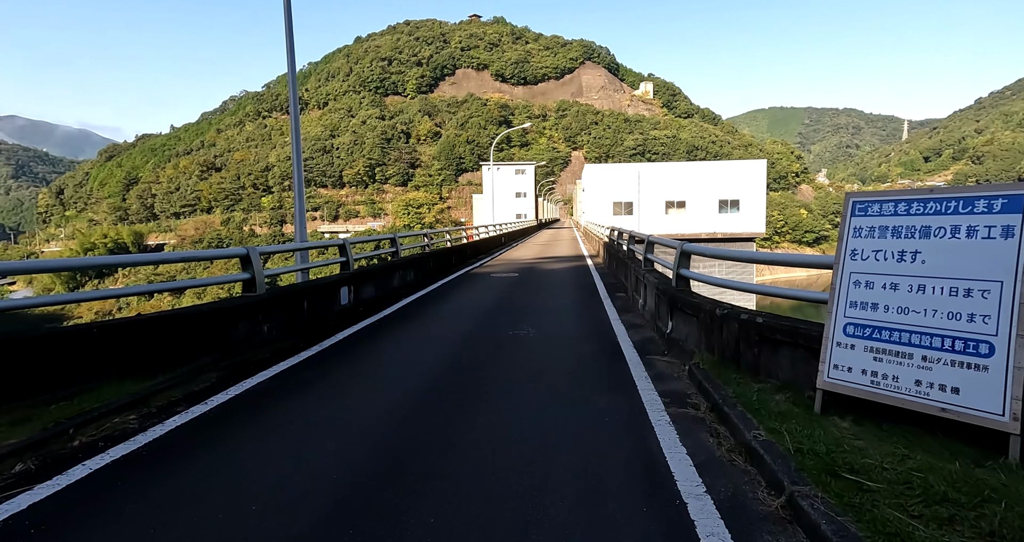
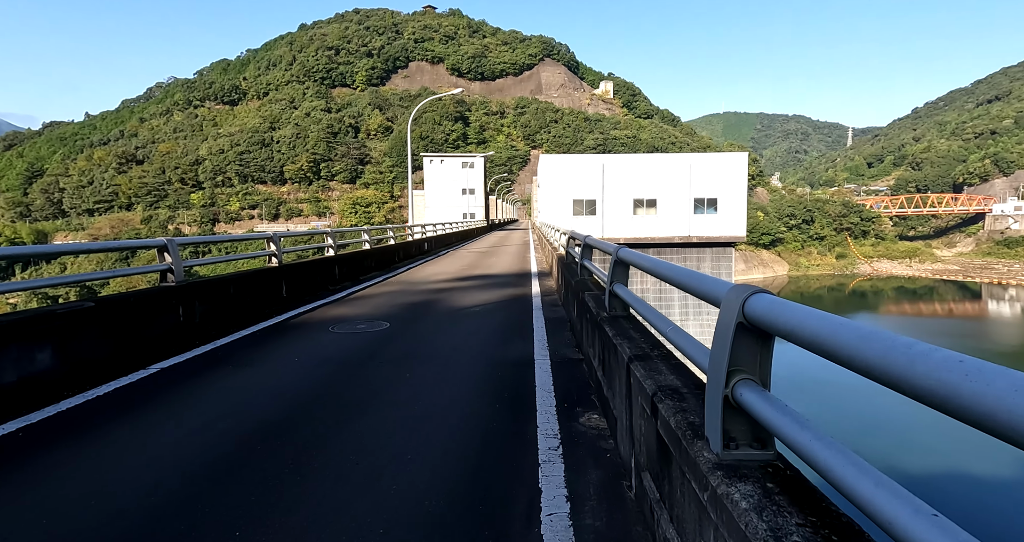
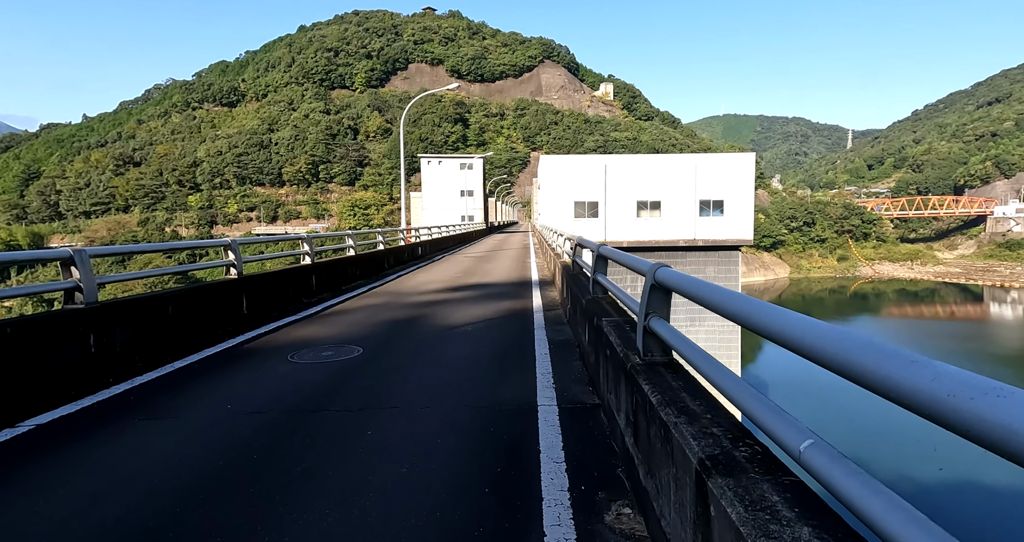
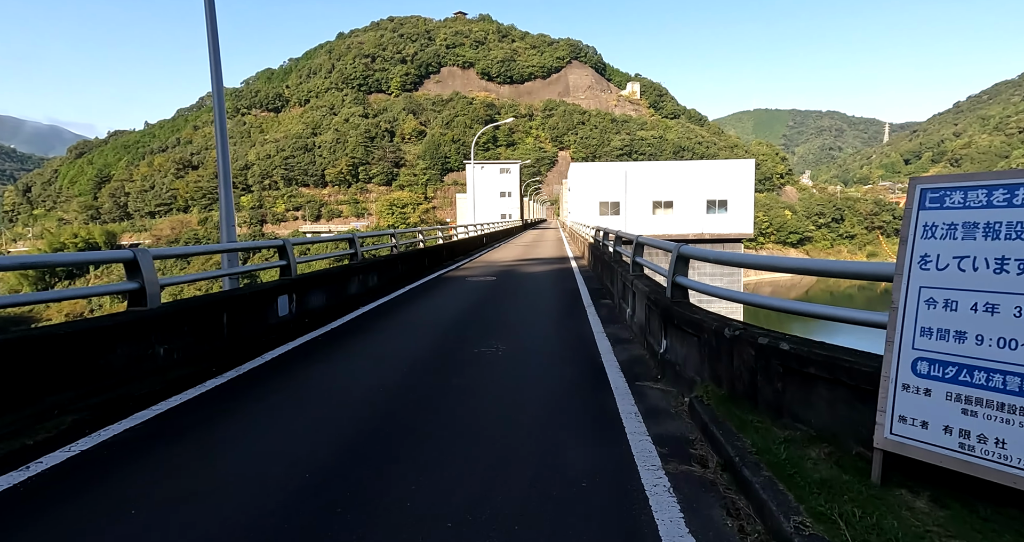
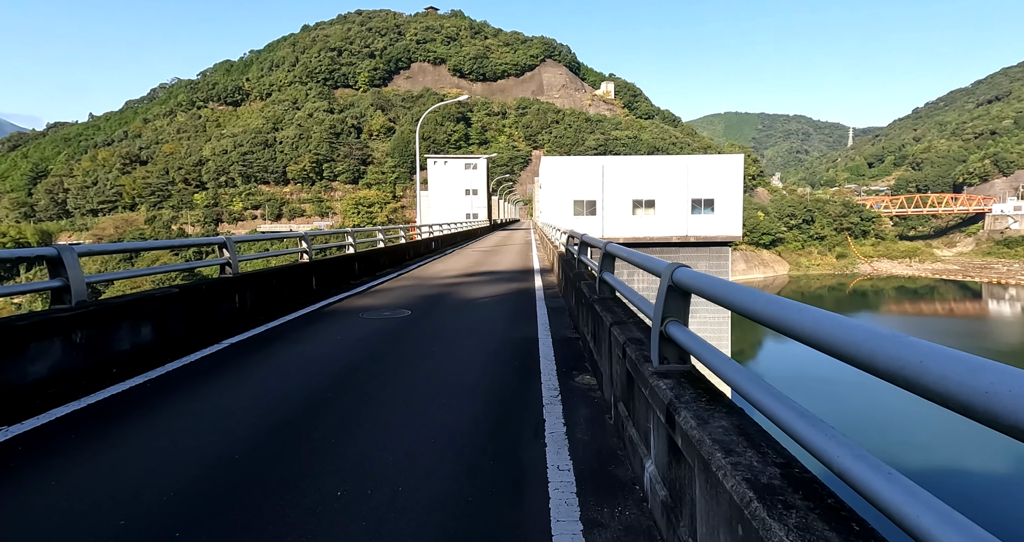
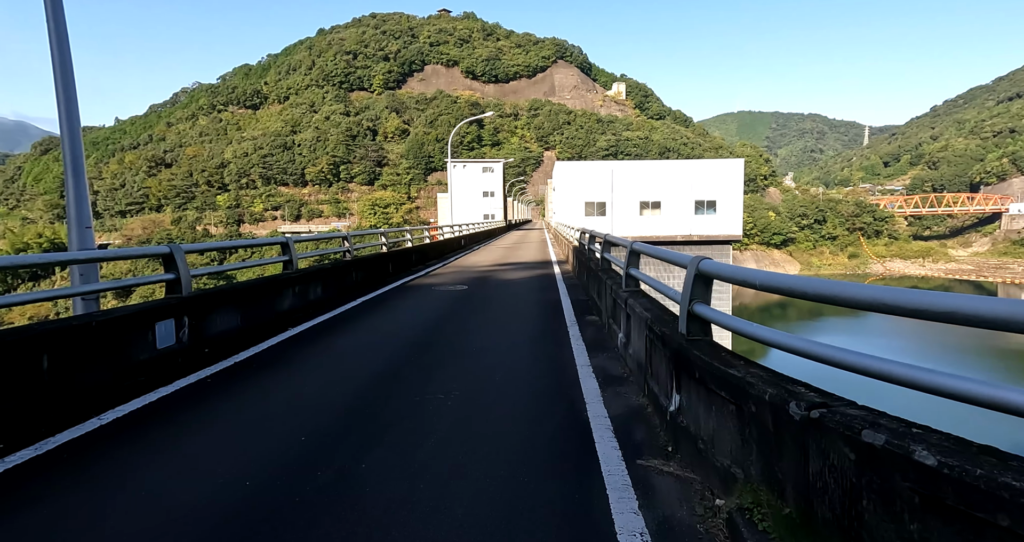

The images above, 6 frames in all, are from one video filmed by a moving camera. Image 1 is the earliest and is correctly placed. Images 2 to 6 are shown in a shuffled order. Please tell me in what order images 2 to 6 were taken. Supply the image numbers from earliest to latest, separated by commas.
4, 6, 5, 2, 3
